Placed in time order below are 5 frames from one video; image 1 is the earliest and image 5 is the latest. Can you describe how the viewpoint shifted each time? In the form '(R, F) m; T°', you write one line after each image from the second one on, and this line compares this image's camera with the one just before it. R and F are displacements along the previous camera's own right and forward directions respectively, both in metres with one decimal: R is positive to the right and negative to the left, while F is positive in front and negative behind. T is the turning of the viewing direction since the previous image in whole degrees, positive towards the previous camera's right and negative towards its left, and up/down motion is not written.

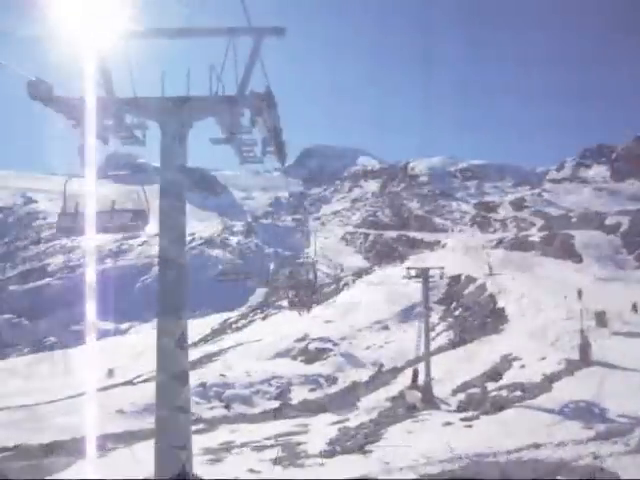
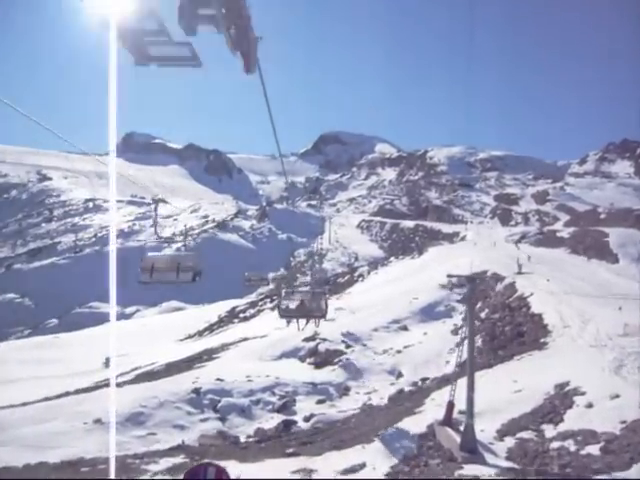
(0.0, +2.7) m; -1°
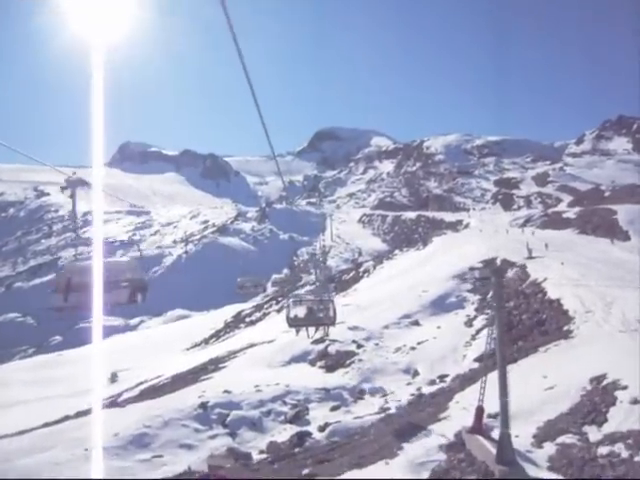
(0.0, +1.0) m; 0°
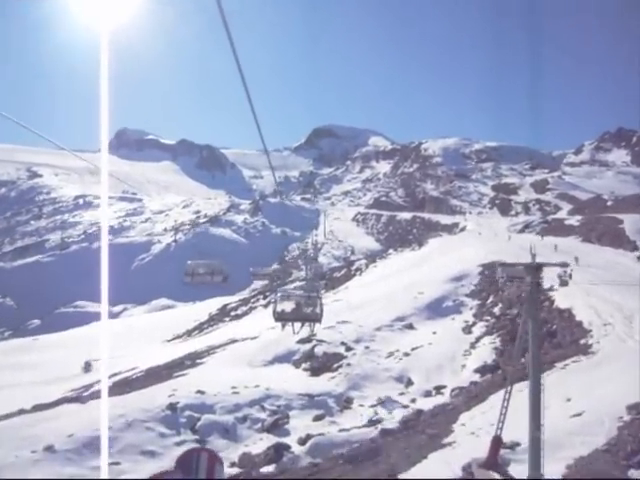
(0.0, +1.8) m; +1°
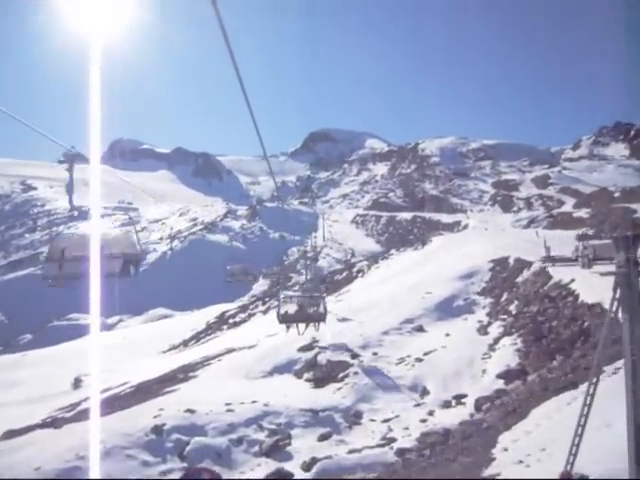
(0.0, +1.9) m; 0°
